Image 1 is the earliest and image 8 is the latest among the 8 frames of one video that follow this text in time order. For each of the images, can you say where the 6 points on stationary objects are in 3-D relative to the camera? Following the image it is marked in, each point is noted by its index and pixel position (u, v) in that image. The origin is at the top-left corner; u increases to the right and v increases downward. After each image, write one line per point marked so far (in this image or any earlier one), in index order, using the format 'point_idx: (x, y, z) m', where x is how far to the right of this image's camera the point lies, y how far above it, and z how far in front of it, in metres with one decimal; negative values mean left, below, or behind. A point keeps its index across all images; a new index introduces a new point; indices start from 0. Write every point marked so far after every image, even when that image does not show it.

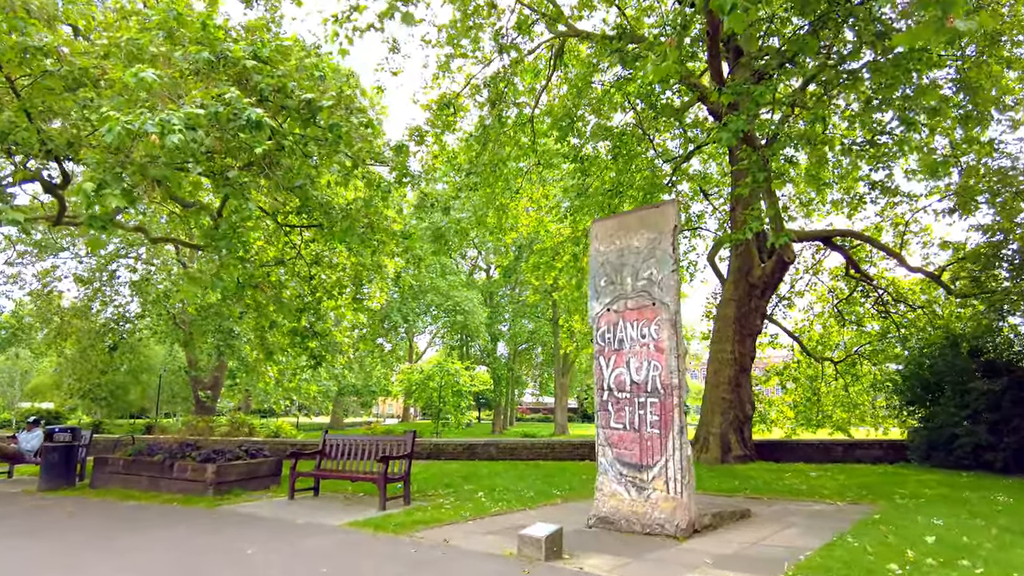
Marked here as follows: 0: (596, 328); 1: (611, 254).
0: (+0.8, -0.4, +6.0) m
1: (+0.9, +0.3, +6.0) m
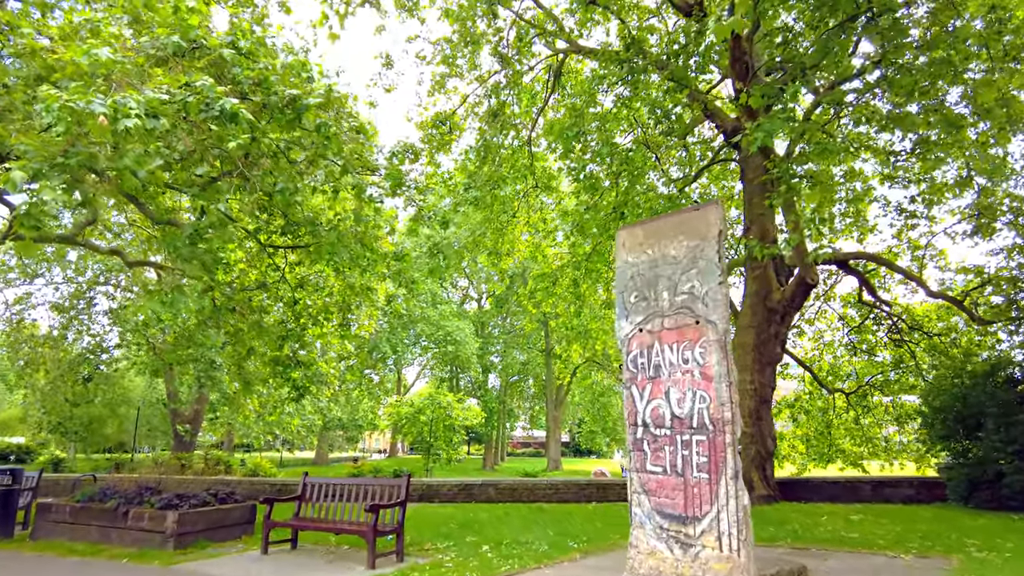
0: (+0.9, -0.5, +5.1) m
1: (+1.0, +0.2, +5.1) m
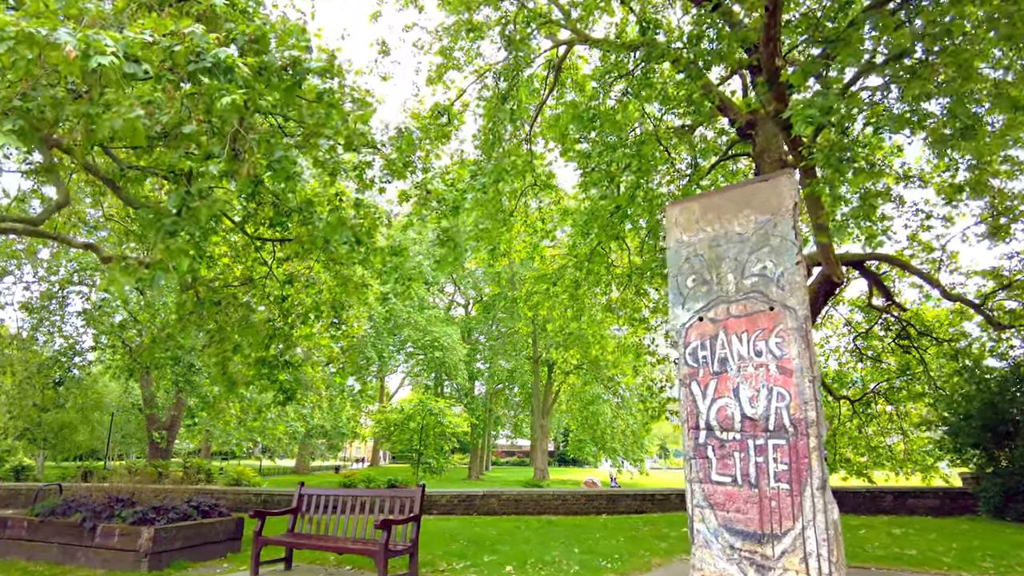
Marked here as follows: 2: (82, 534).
0: (+1.1, -0.4, +4.4) m
1: (+1.3, +0.3, +4.5) m
2: (-4.2, -2.4, +6.5) m
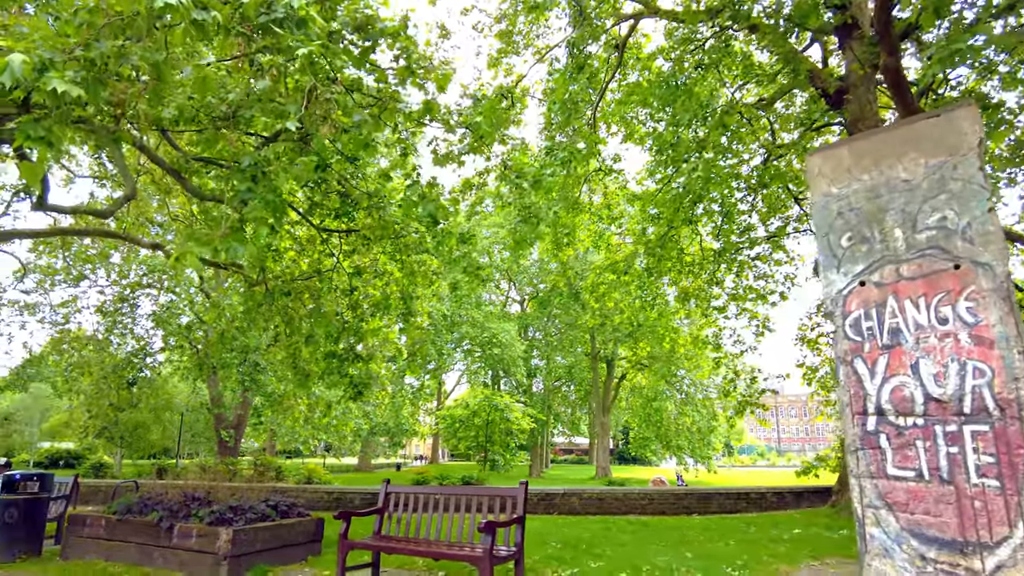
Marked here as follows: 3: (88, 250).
0: (+1.8, -0.1, +3.7) m
1: (+1.9, +0.5, +3.8) m
2: (-3.3, -2.3, +6.2) m
3: (-11.4, +1.0, +17.9) m
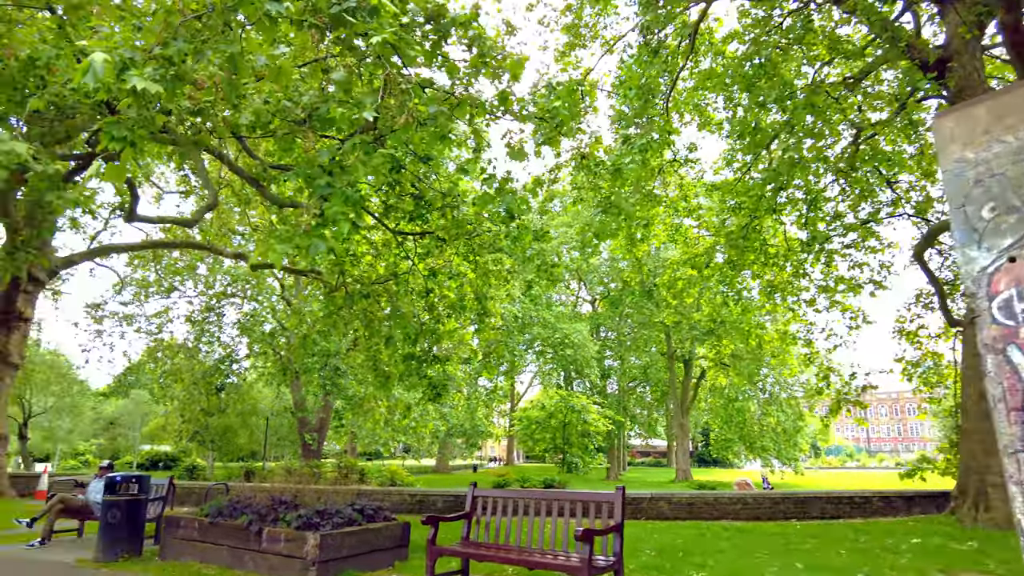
0: (+2.3, 0.0, +3.3) m
1: (+2.4, +0.6, +3.3) m
2: (-2.5, -2.3, +6.3) m
3: (-9.4, +0.7, +18.7) m
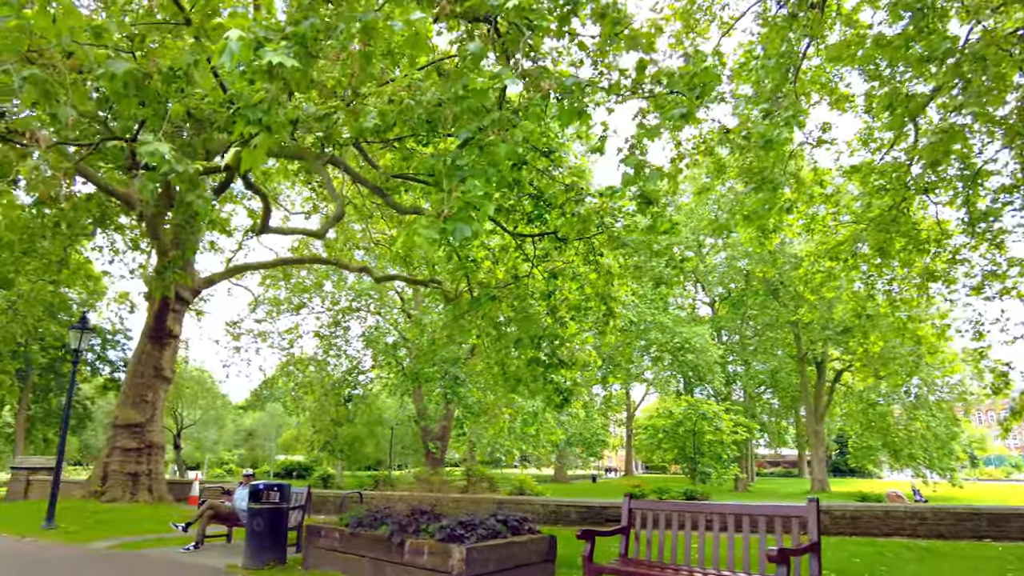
0: (+3.0, +0.2, +2.4) m
1: (+3.1, +0.8, +2.4) m
2: (-1.1, -2.4, +6.1) m
3: (-6.1, +0.3, +19.5) m
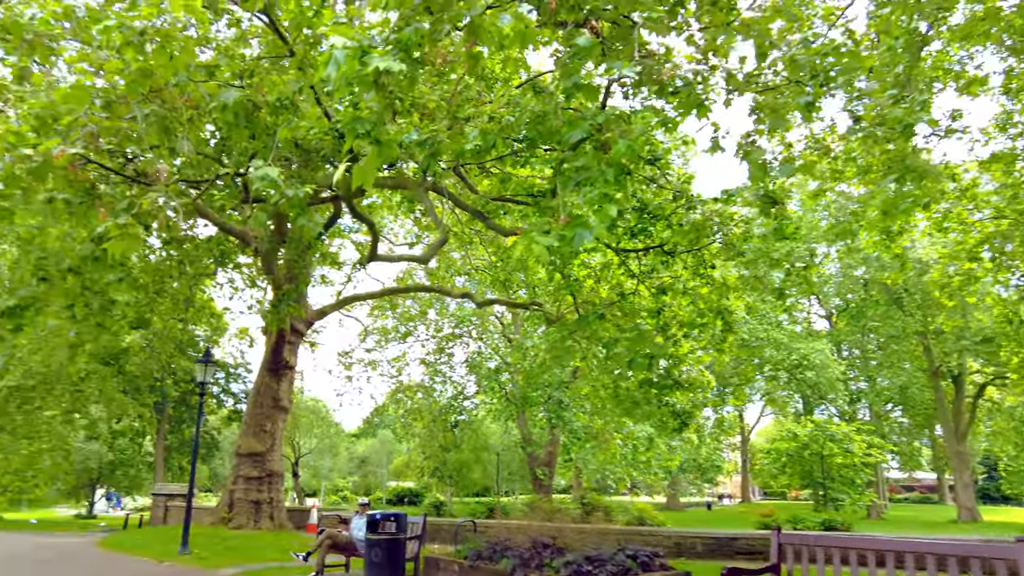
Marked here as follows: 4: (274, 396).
0: (+3.4, +0.3, +1.7) m
1: (+3.4, +1.0, +1.7) m
2: (0.0, -2.6, +5.8) m
3: (-3.1, -0.6, +19.9) m
4: (-4.9, -2.2, +13.6) m
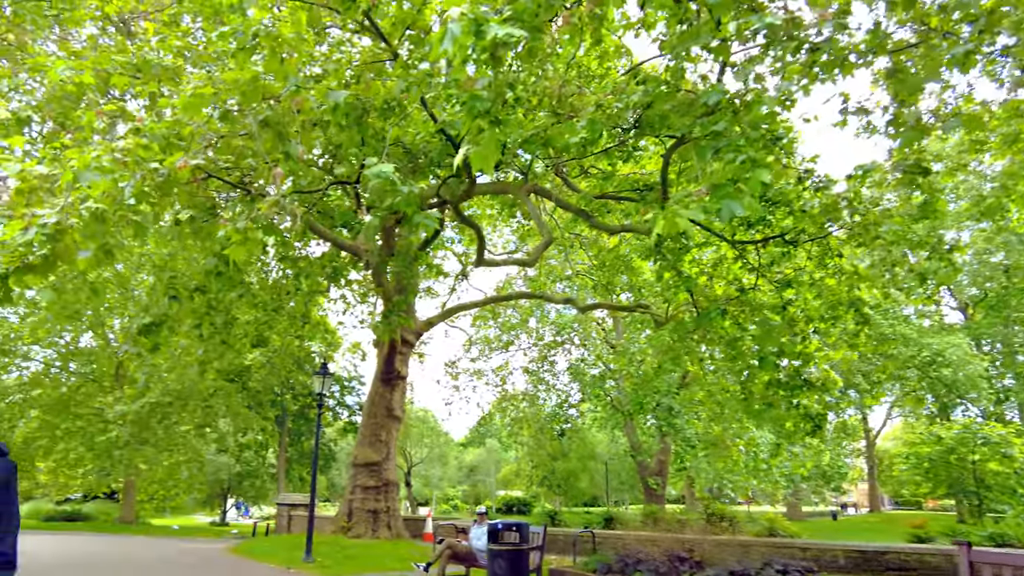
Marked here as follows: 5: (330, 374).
0: (+3.7, +0.5, +0.9) m
1: (+3.7, +1.2, +0.9) m
2: (+1.0, -2.5, +5.5) m
3: (0.0, -0.8, +19.9) m
4: (-2.6, -2.5, +13.8) m
5: (-4.0, -1.9, +14.5) m
